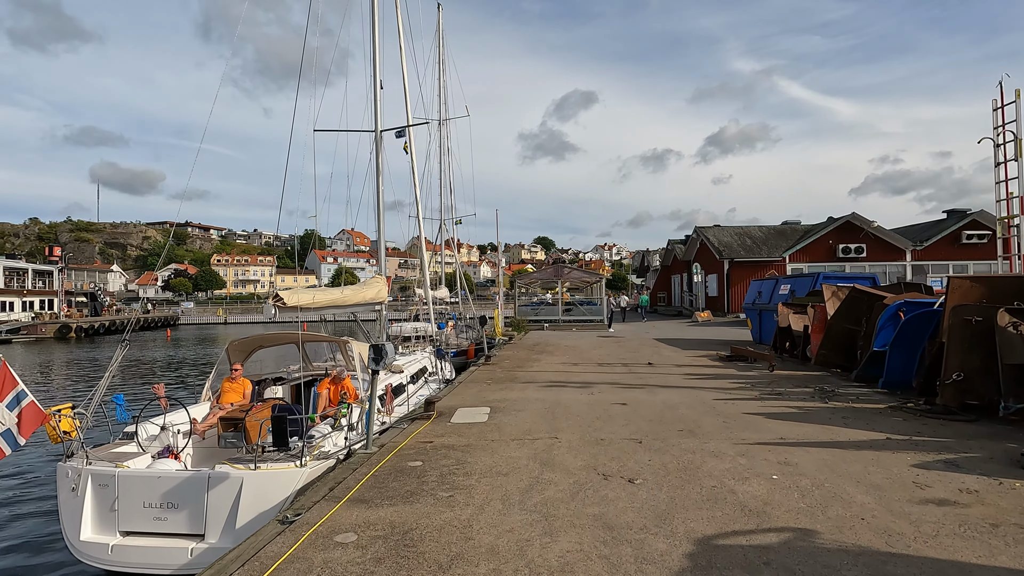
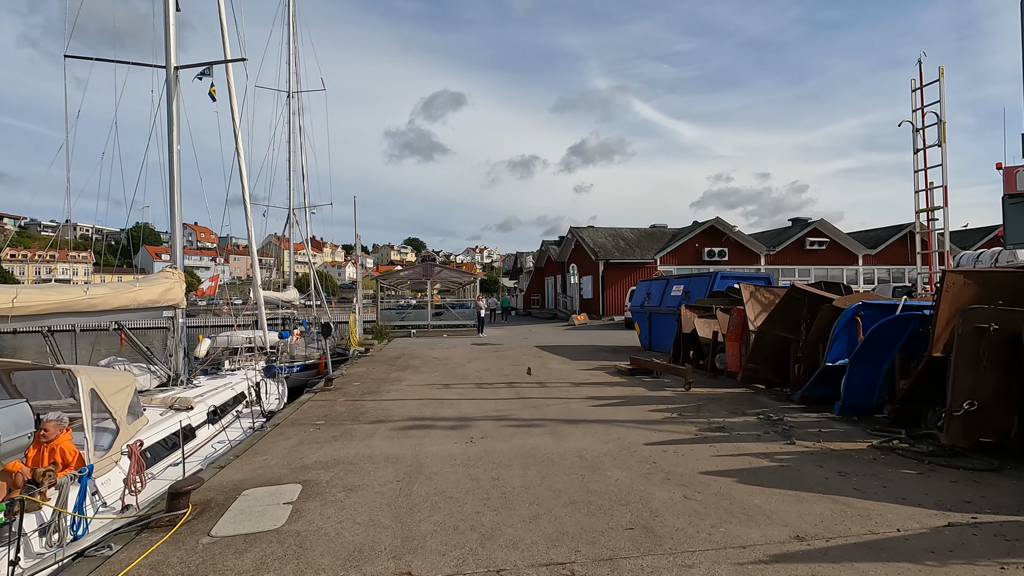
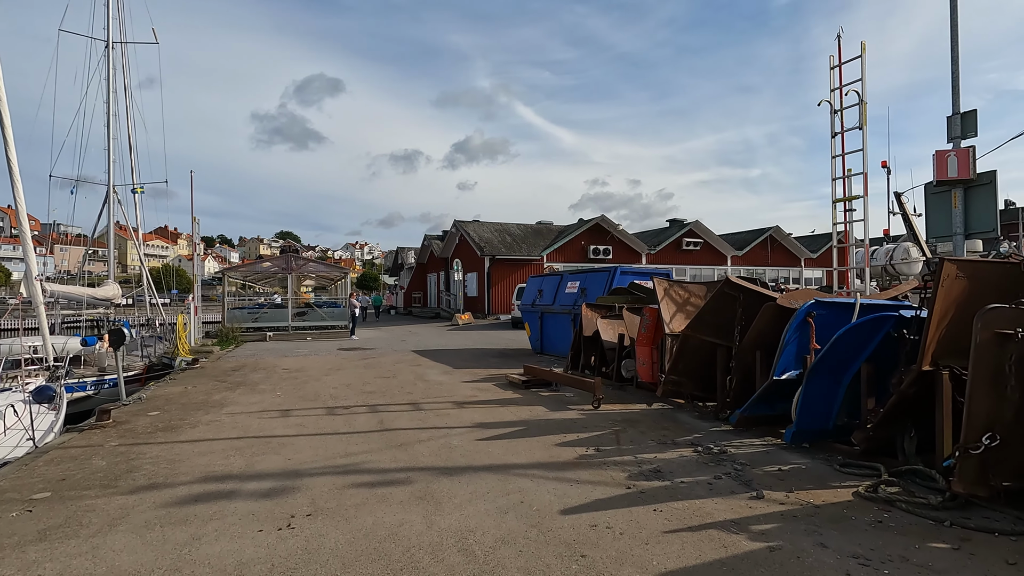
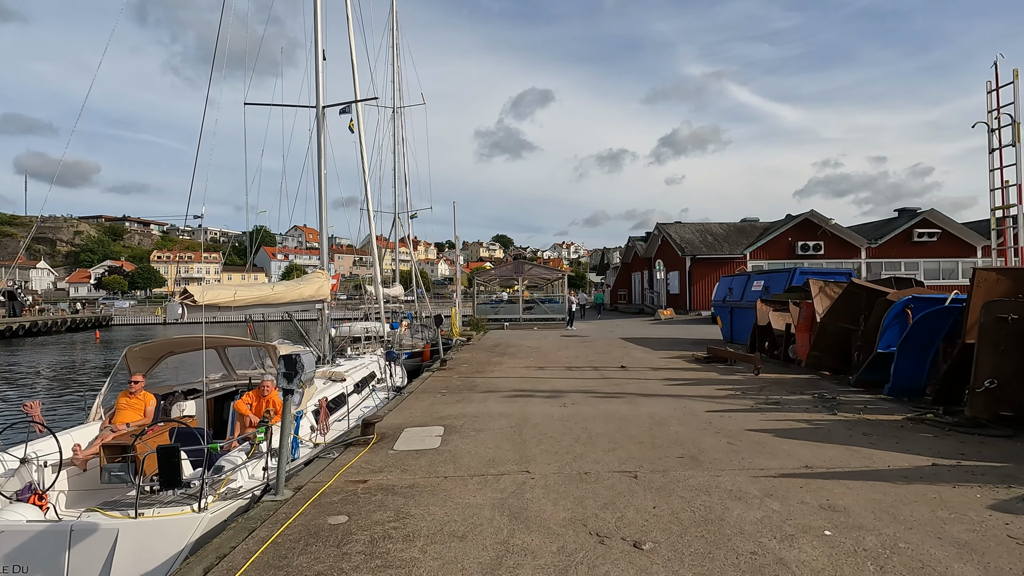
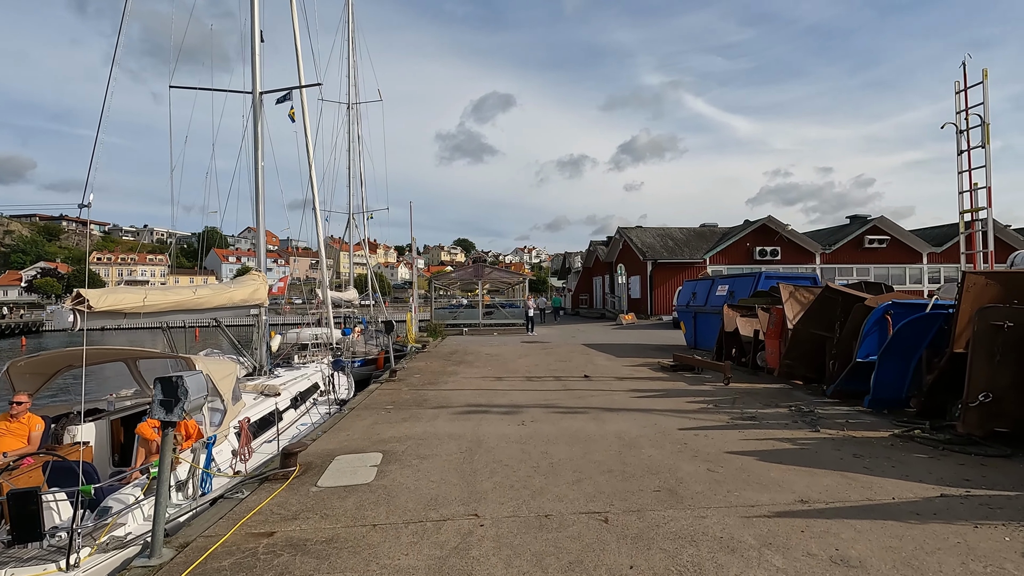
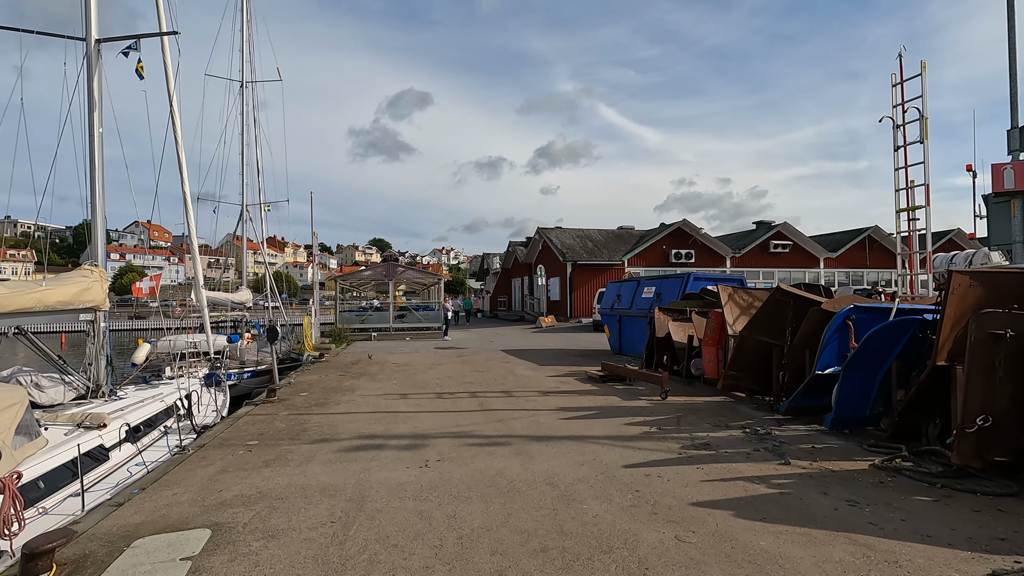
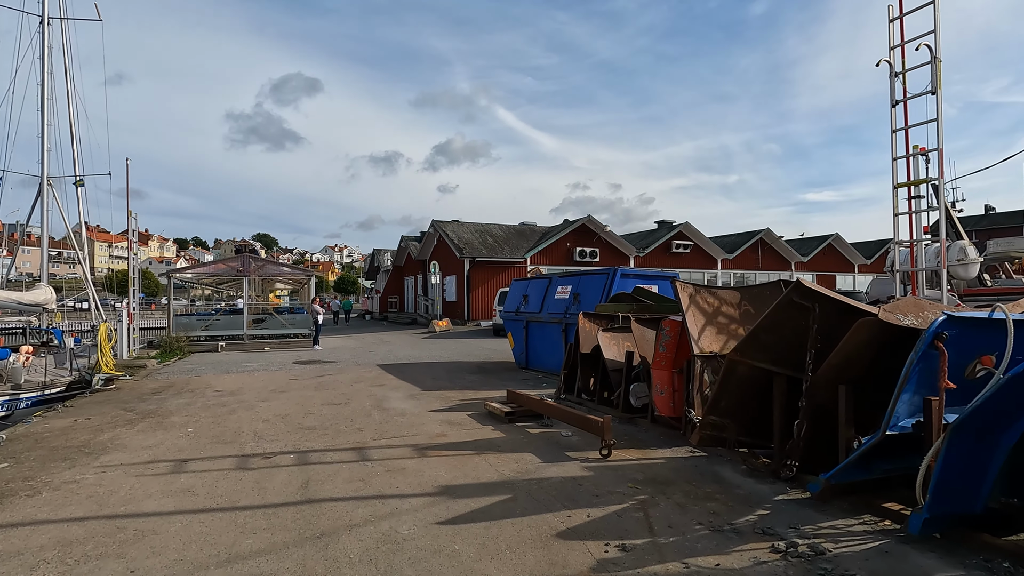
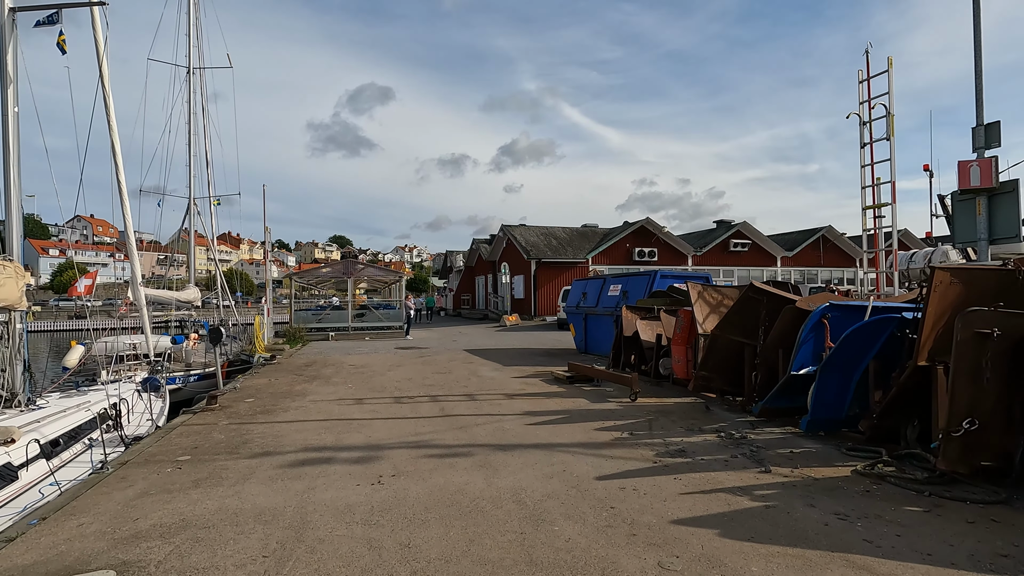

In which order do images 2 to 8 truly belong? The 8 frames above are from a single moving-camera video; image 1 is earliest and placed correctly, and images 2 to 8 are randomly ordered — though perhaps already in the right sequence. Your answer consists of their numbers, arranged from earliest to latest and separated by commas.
4, 5, 2, 6, 8, 3, 7
